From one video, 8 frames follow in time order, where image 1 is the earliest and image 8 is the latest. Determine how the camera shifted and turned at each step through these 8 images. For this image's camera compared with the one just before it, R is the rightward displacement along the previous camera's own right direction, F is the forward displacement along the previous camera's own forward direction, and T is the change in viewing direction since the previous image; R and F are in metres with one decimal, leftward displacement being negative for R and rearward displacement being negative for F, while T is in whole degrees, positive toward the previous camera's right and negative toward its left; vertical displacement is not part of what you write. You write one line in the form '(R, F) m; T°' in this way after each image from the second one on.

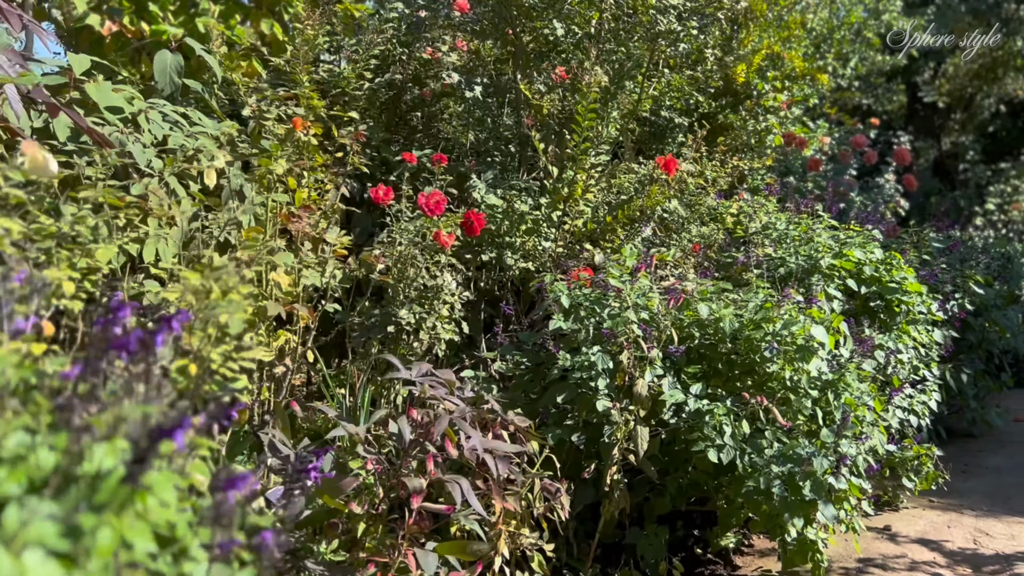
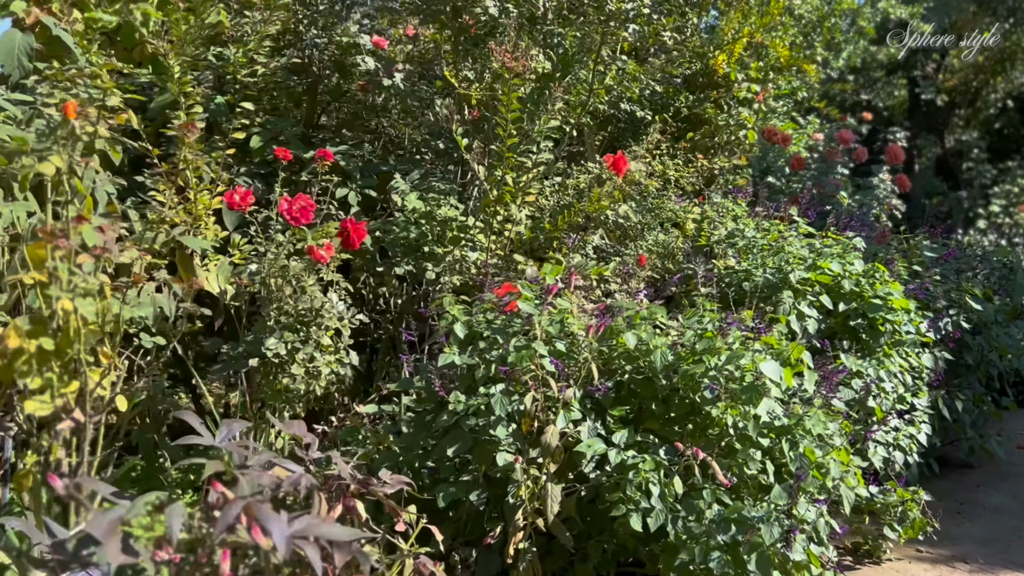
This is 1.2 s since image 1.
(+0.3, +0.4) m; -1°
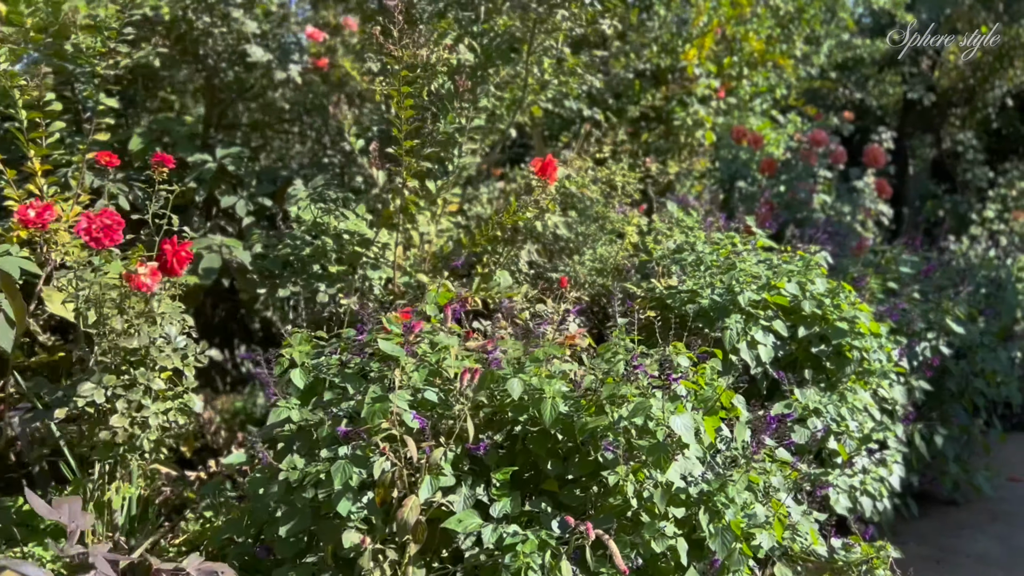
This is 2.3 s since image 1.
(+0.3, +0.4) m; 0°
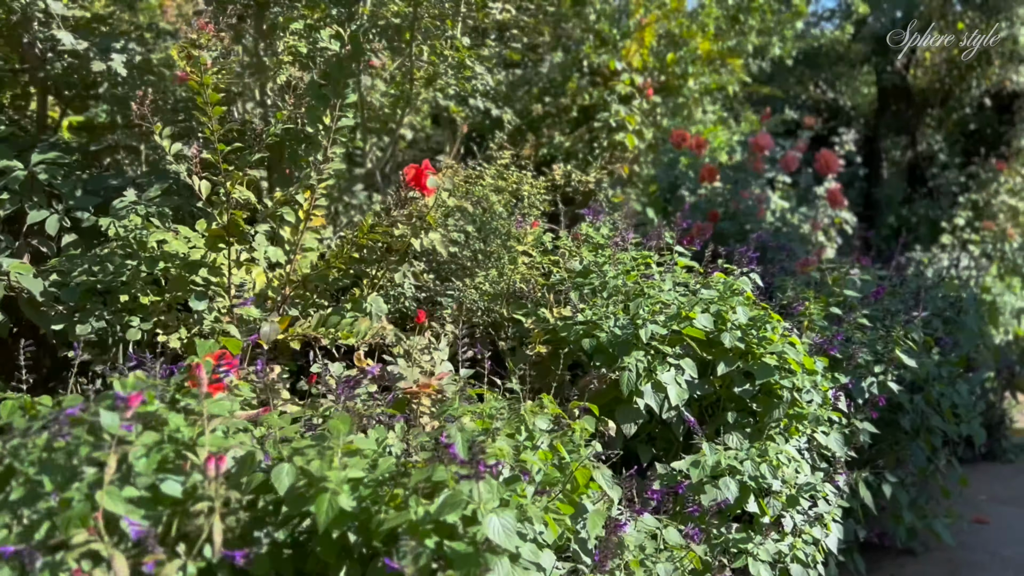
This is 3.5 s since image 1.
(+0.3, +0.4) m; +1°
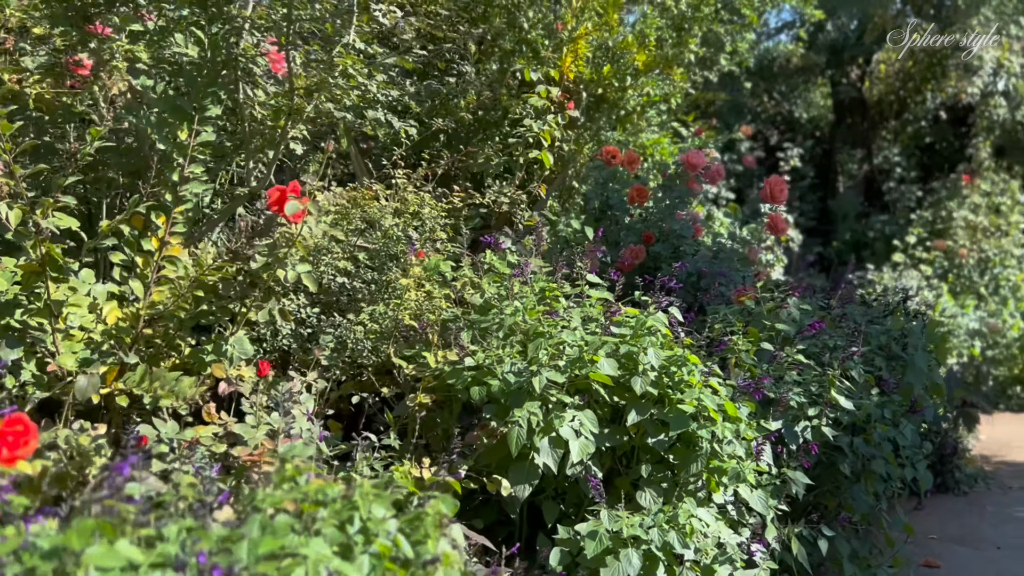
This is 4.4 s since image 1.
(+0.2, +0.3) m; +2°
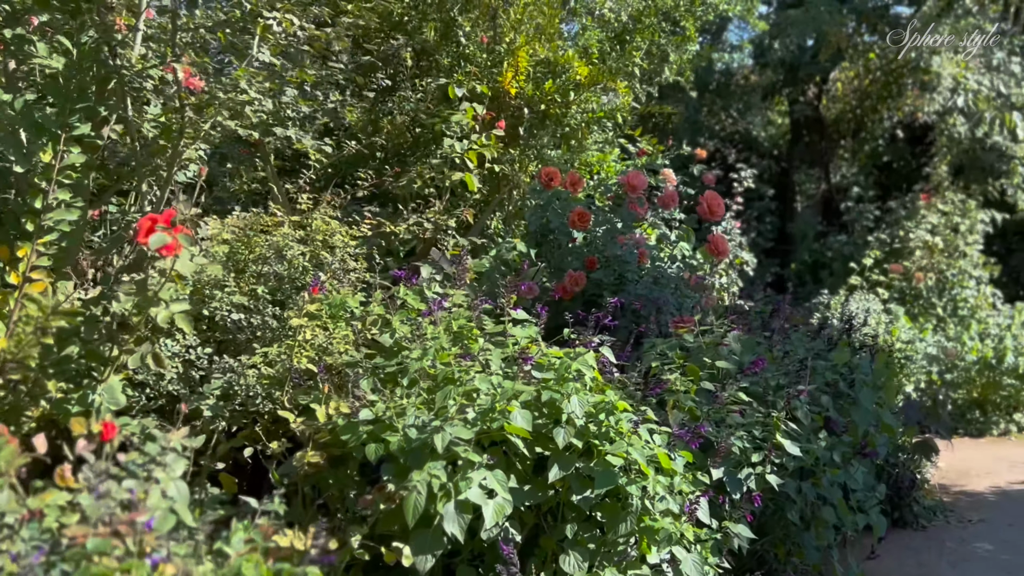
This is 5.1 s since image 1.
(+0.1, +0.2) m; +2°
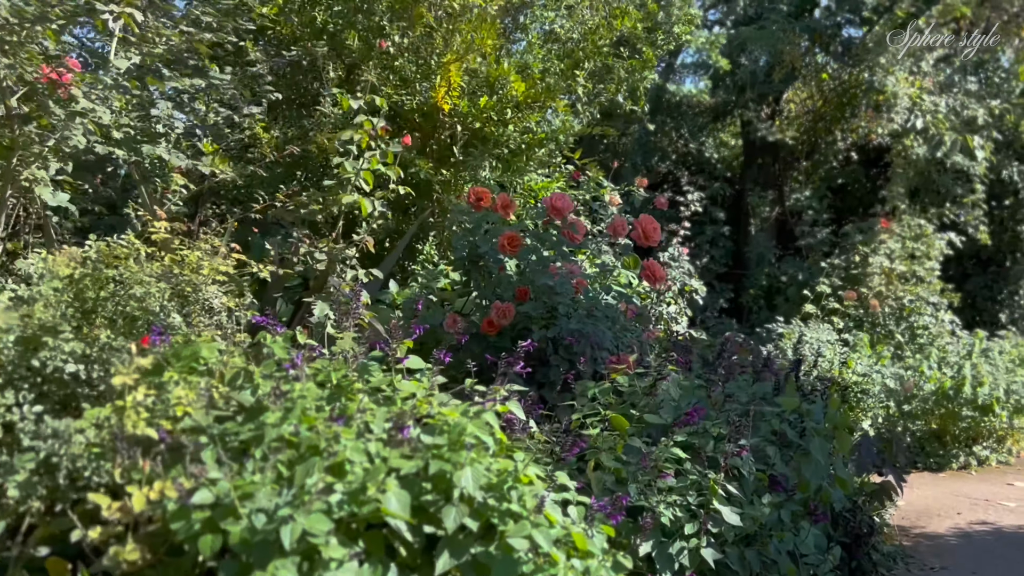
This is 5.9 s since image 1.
(+0.1, +0.3) m; +2°
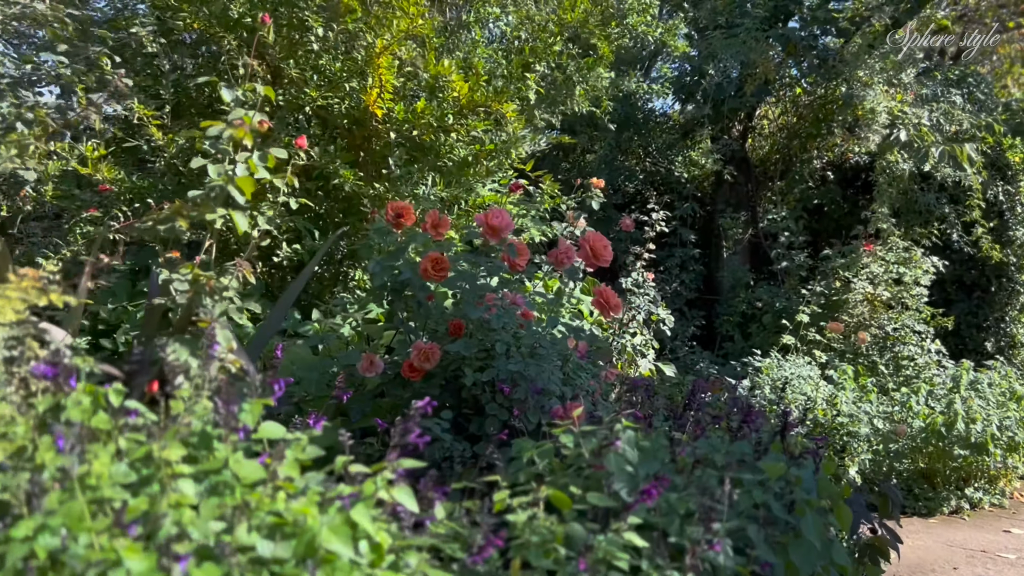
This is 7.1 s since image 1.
(+0.1, +0.5) m; +2°
